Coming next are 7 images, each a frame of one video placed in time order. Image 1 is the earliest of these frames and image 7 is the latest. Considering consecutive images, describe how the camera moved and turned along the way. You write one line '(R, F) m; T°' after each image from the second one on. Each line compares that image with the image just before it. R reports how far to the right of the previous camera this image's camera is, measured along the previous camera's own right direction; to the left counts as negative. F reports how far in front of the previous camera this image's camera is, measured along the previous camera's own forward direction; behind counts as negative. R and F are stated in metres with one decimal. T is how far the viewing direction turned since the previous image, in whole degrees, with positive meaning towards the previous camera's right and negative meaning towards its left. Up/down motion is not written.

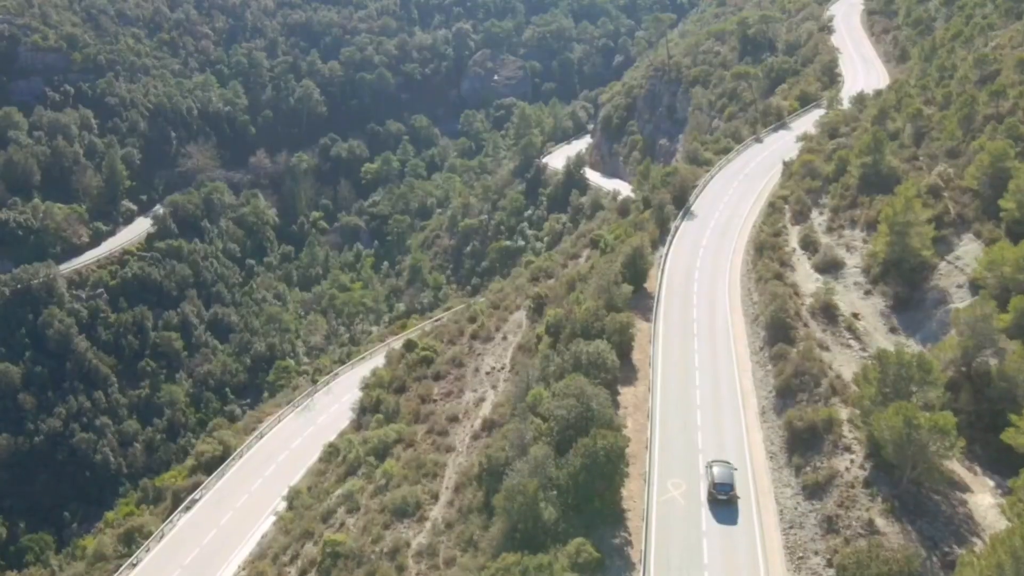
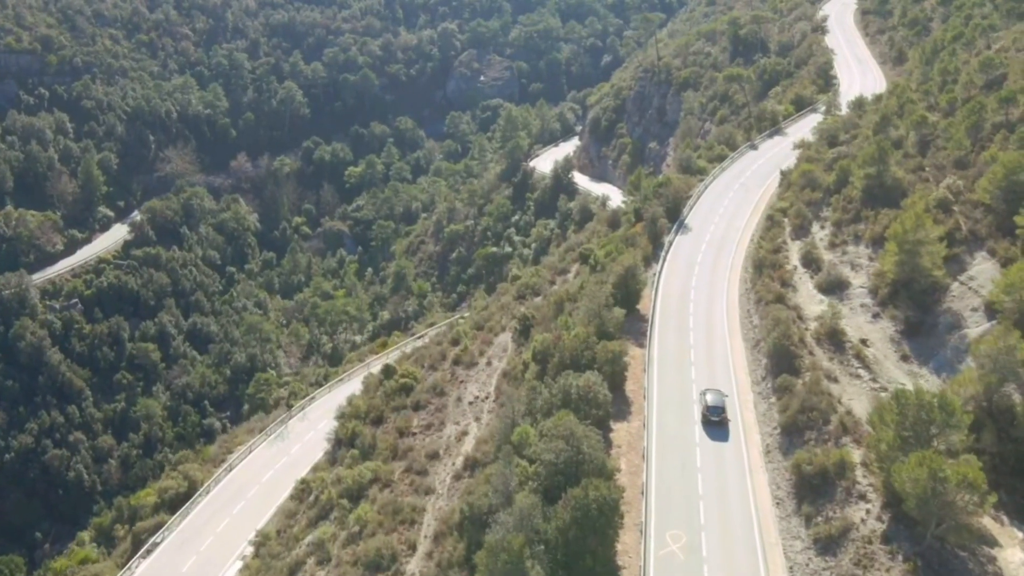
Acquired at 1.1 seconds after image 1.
(+0.2, +3.3) m; +1°
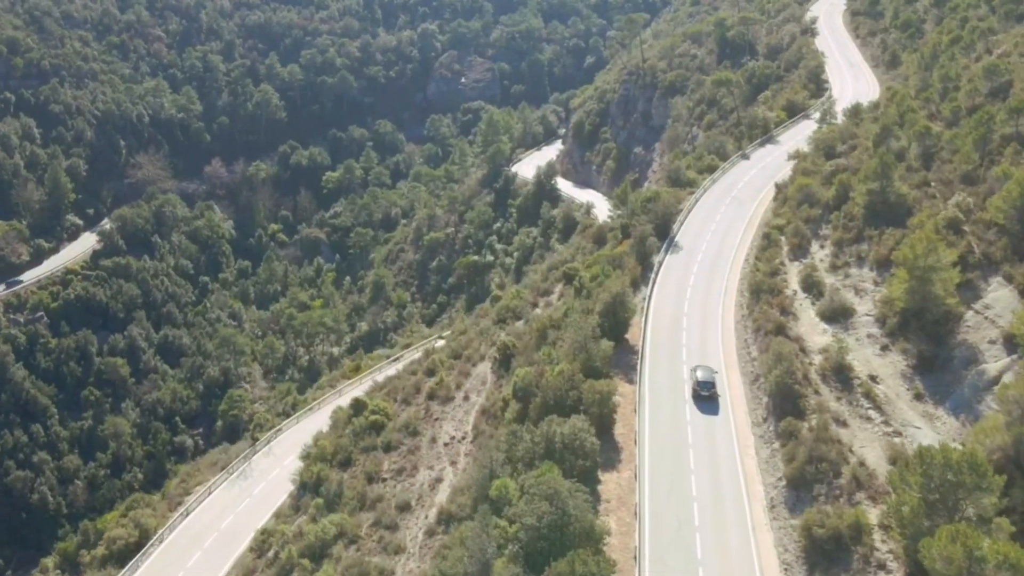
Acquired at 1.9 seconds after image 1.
(+0.3, +3.8) m; +1°
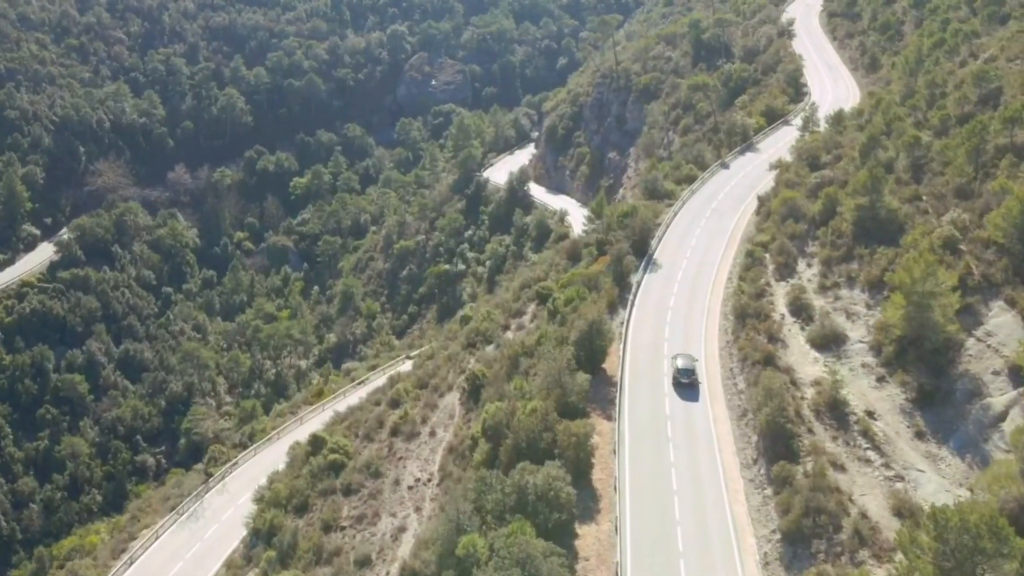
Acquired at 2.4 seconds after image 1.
(+0.3, +3.3) m; +1°
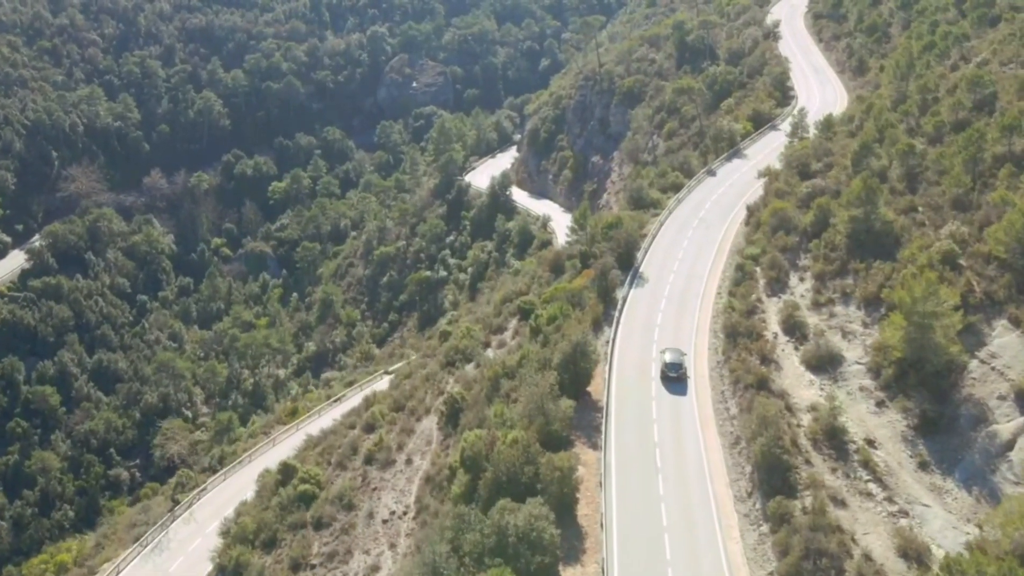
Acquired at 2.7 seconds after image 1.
(+0.2, +2.2) m; +1°
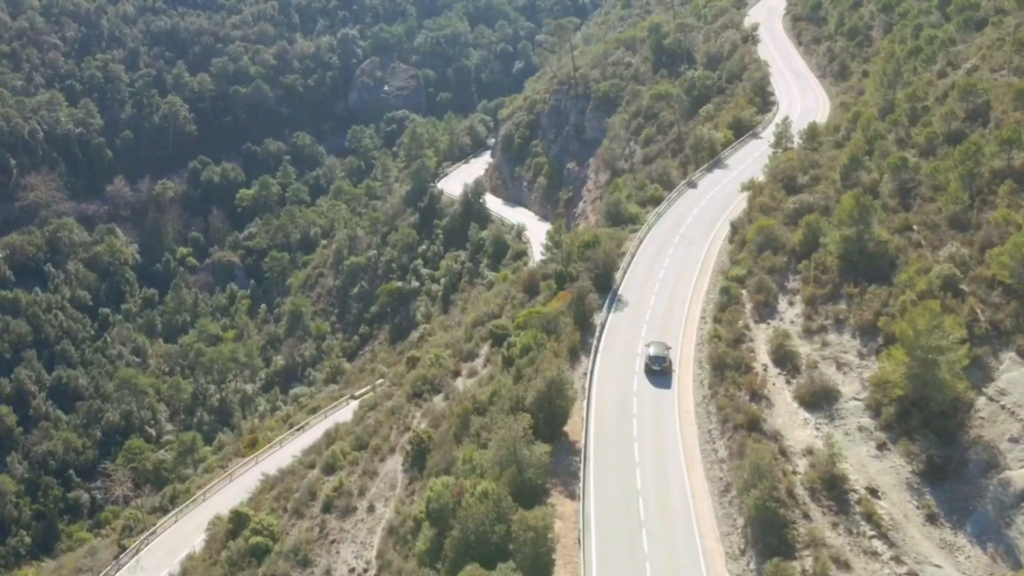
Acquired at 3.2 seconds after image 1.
(+0.3, +3.3) m; +1°
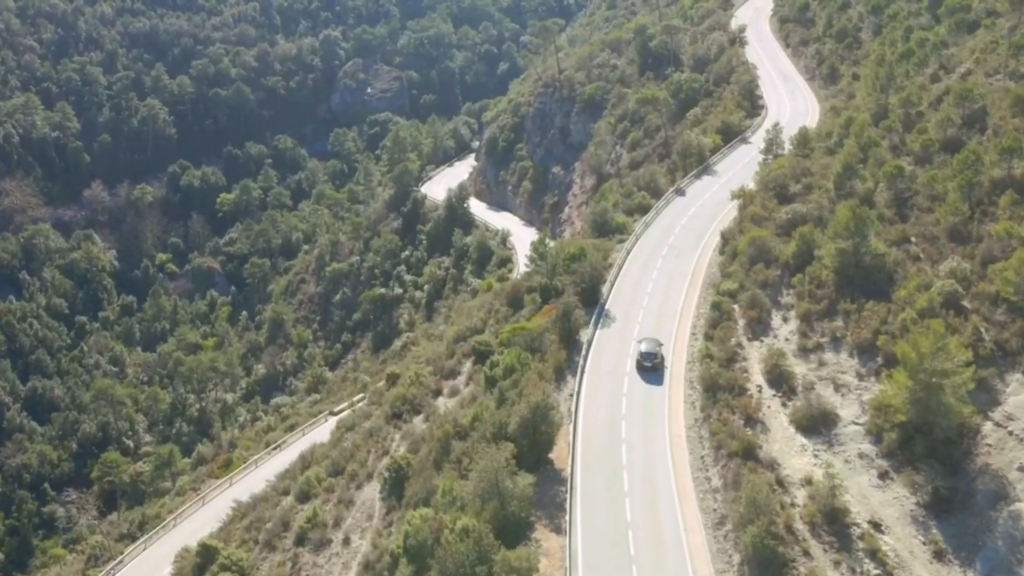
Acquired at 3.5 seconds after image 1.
(+0.2, +1.9) m; +1°
